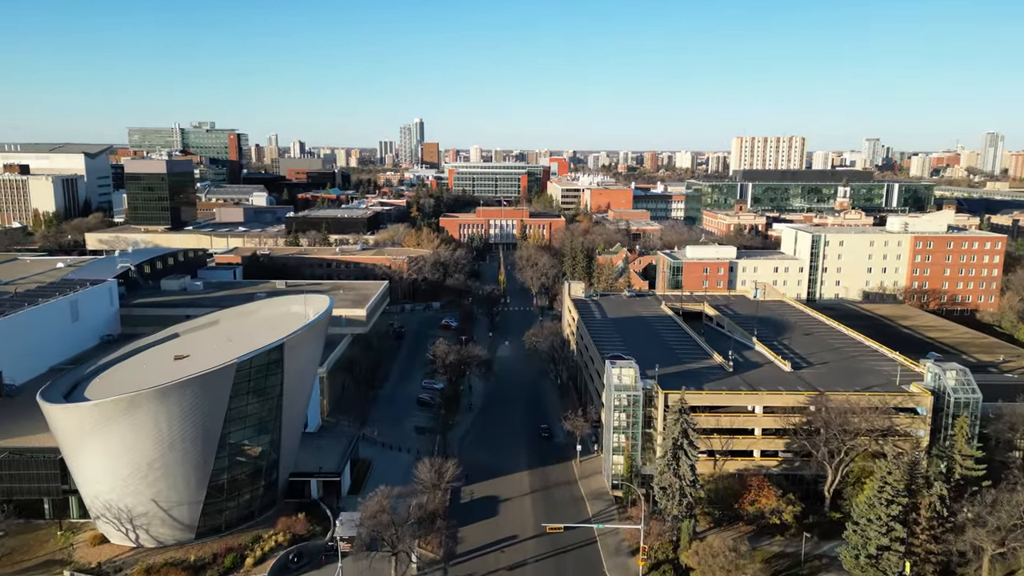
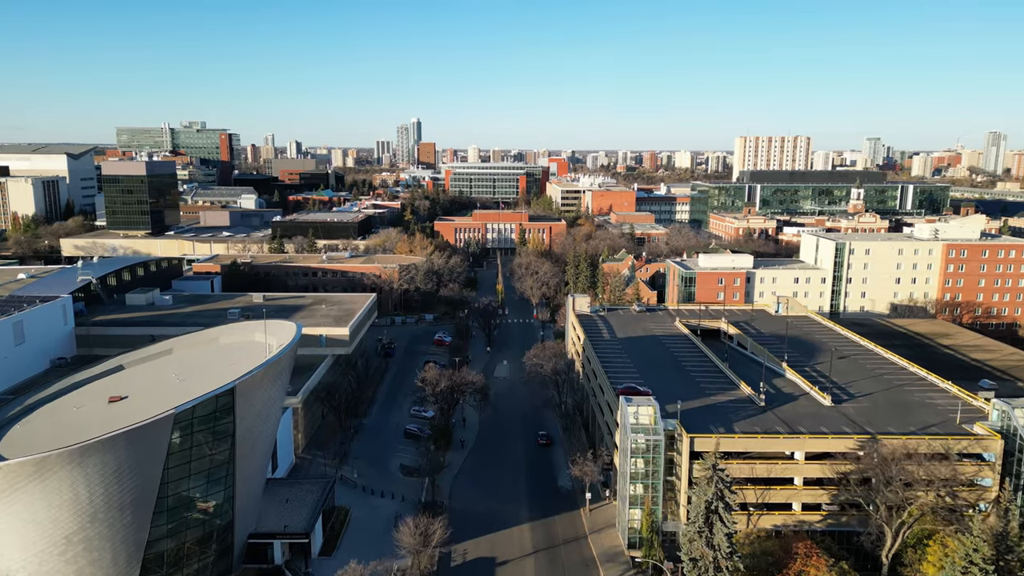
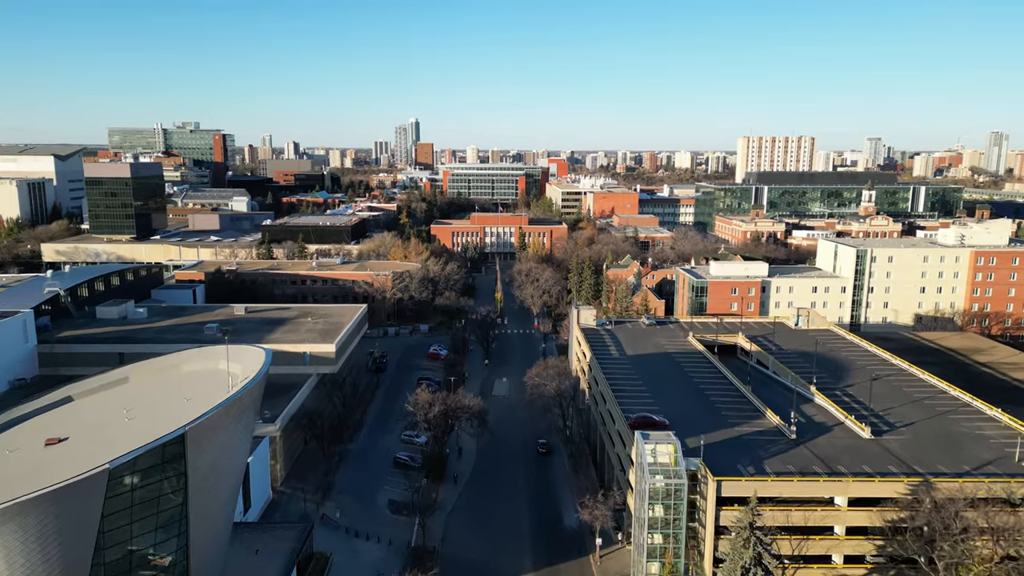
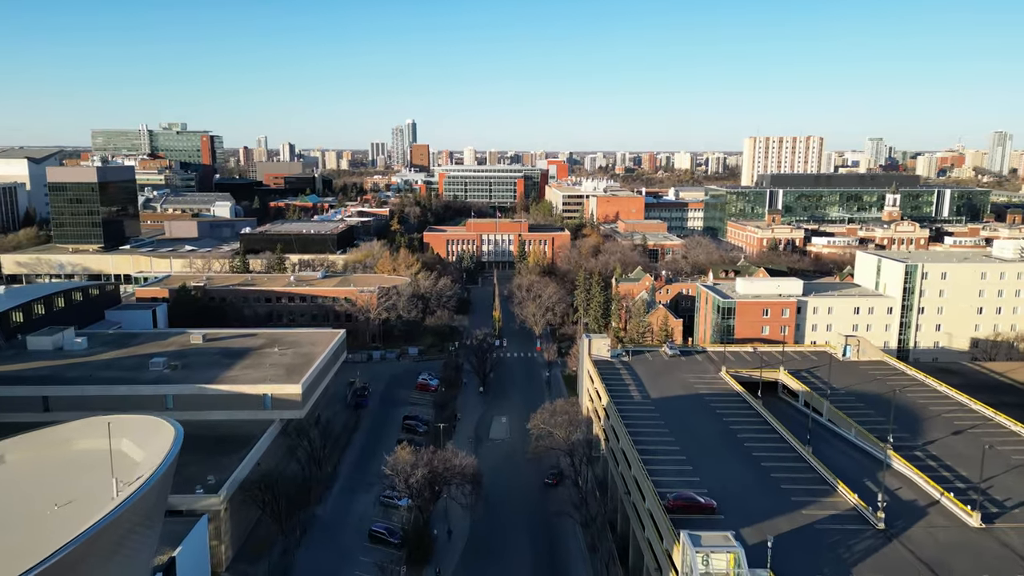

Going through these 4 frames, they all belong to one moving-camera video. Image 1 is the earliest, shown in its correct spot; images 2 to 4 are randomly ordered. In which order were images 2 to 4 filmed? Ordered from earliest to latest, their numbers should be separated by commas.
2, 3, 4
